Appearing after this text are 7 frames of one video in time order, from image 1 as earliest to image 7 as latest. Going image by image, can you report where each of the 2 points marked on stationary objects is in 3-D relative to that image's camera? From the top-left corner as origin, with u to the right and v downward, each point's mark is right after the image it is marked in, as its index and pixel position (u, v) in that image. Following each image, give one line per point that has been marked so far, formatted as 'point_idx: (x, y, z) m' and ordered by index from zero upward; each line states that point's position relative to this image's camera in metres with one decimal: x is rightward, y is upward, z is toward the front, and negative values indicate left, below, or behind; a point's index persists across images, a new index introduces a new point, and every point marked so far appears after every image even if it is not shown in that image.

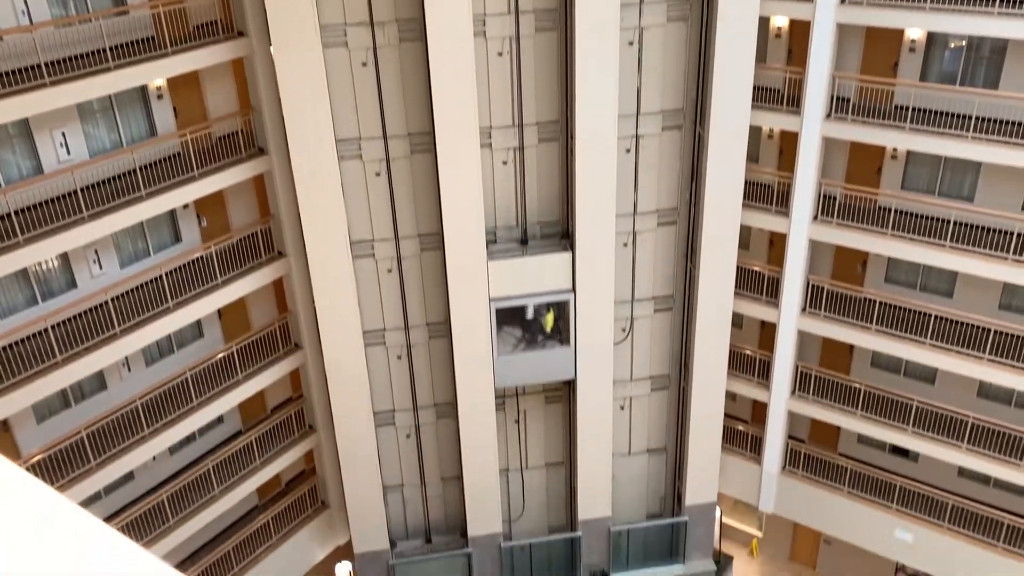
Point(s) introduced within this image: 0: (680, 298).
0: (+3.1, -0.2, +16.6) m
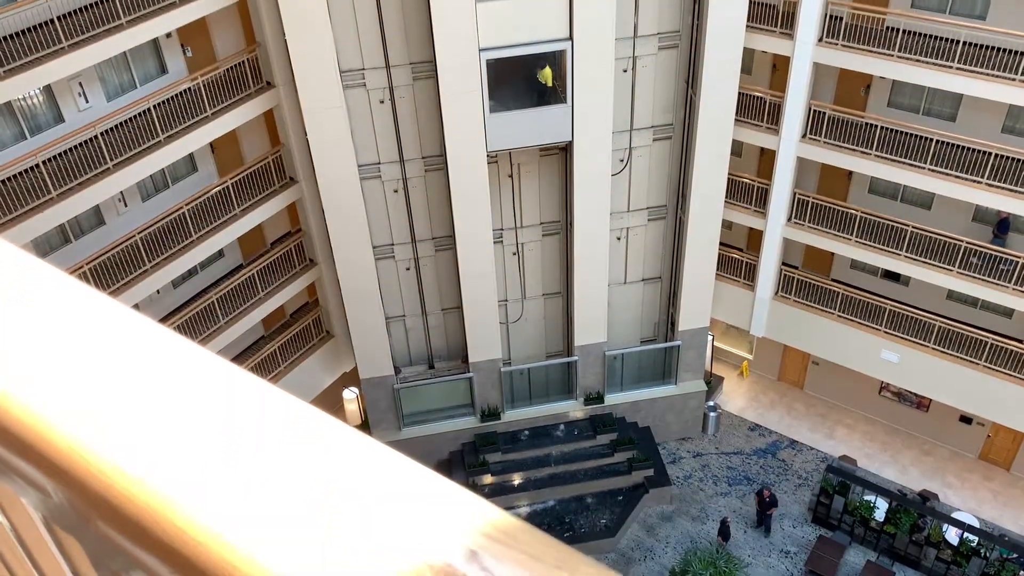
0: (+3.1, +2.7, +16.6) m
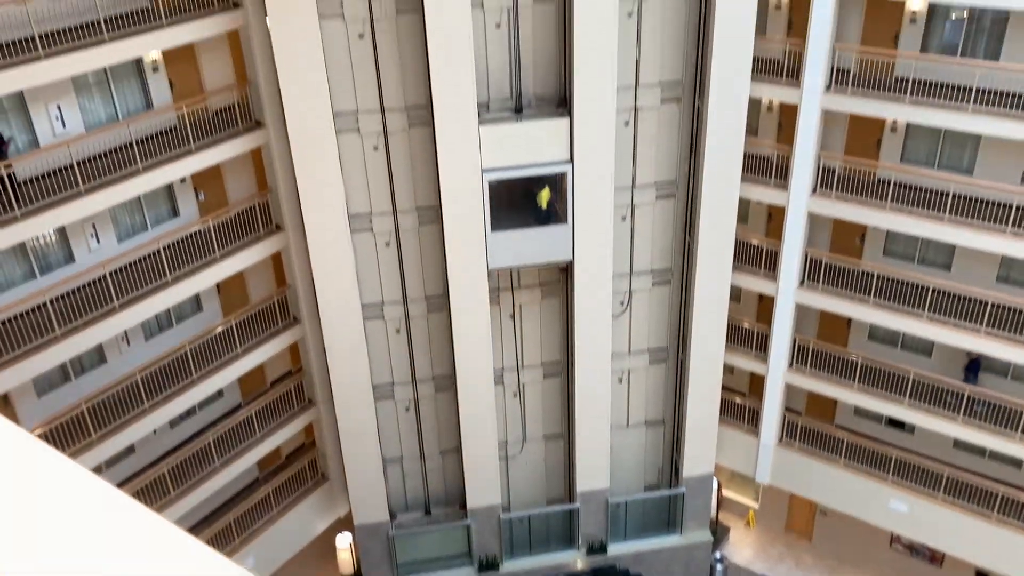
0: (+3.1, +0.3, +16.6) m
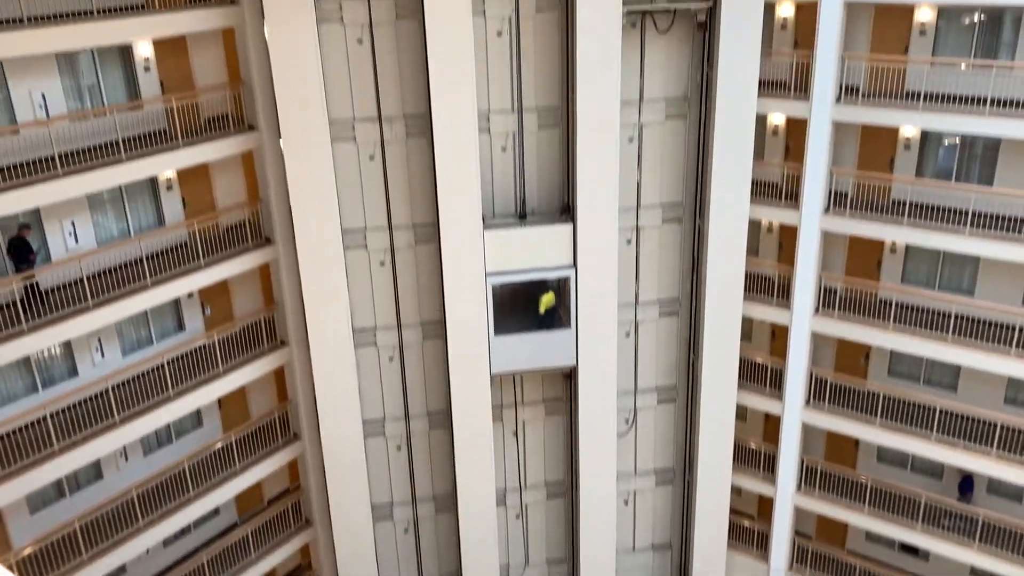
0: (+3.2, -1.9, +16.5) m
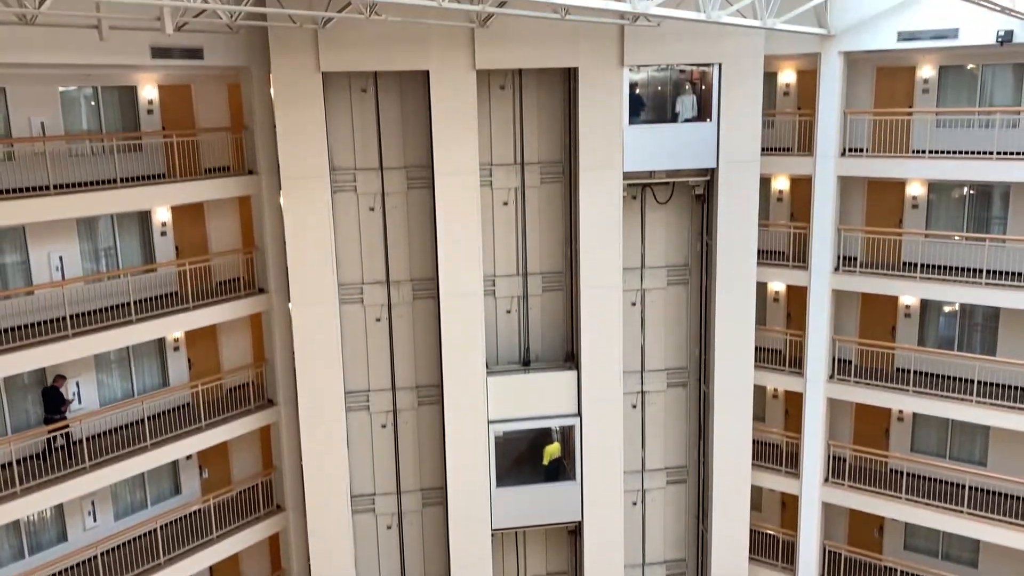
0: (+3.2, -4.9, +15.9) m
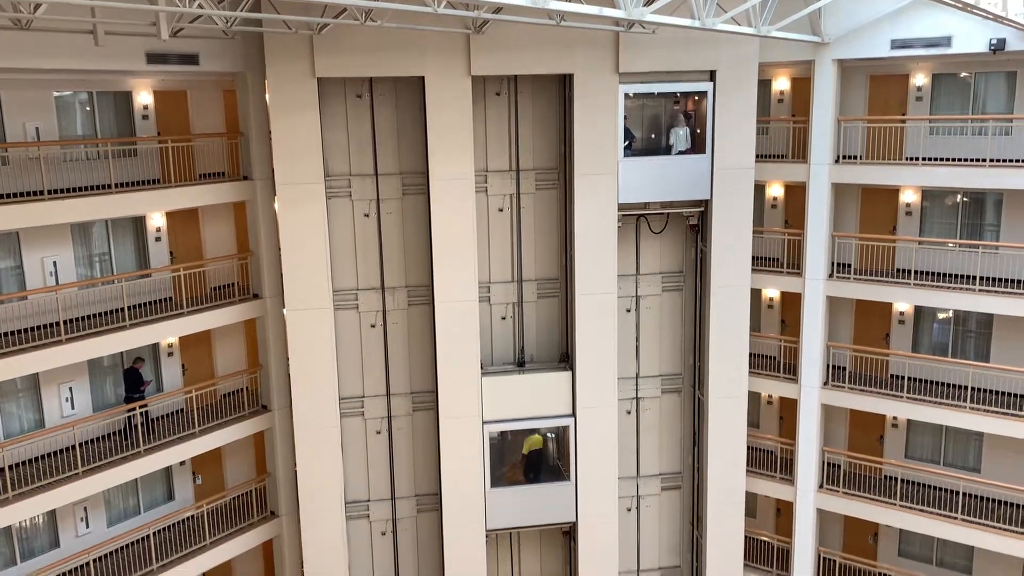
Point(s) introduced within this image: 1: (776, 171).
0: (+3.1, -3.1, +15.4) m
1: (+4.5, +2.0, +14.5) m
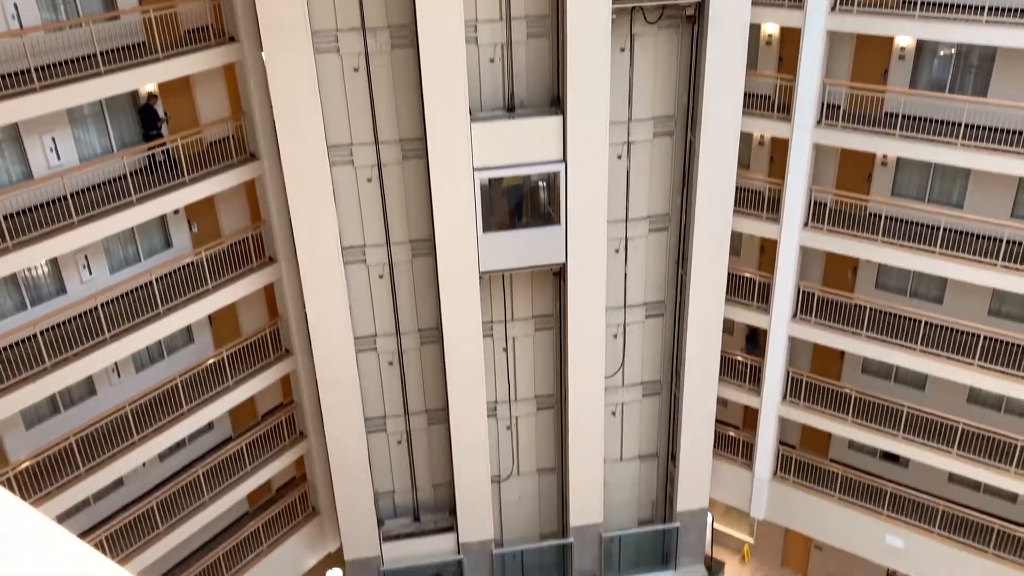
0: (+3.0, -0.3, +16.6) m
1: (+4.3, +4.6, +14.9) m
